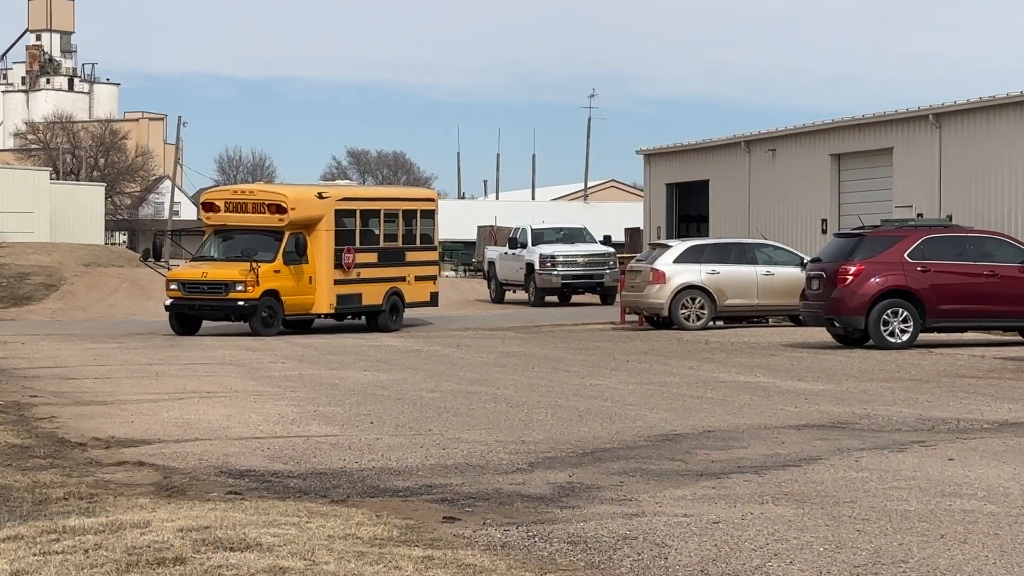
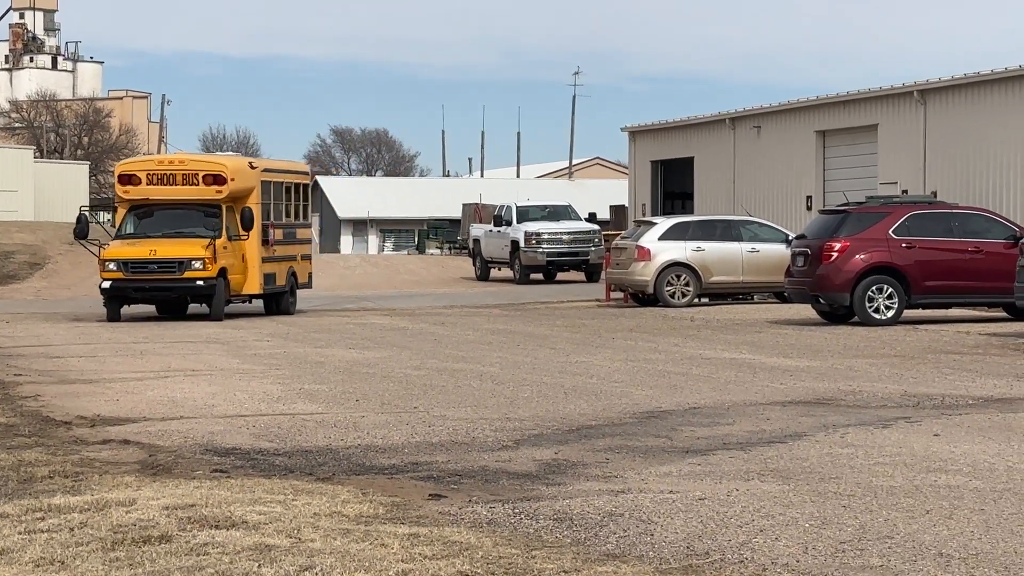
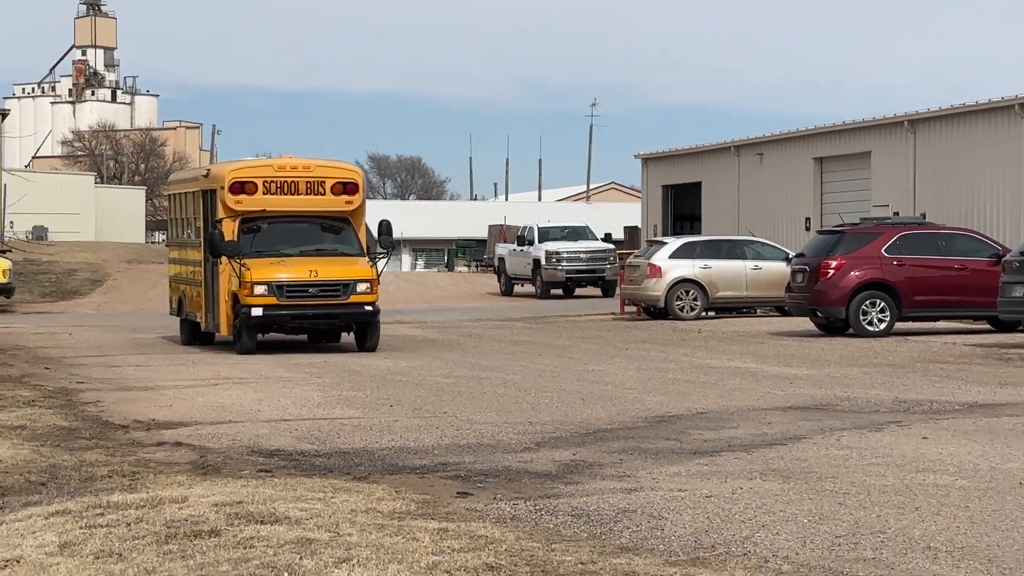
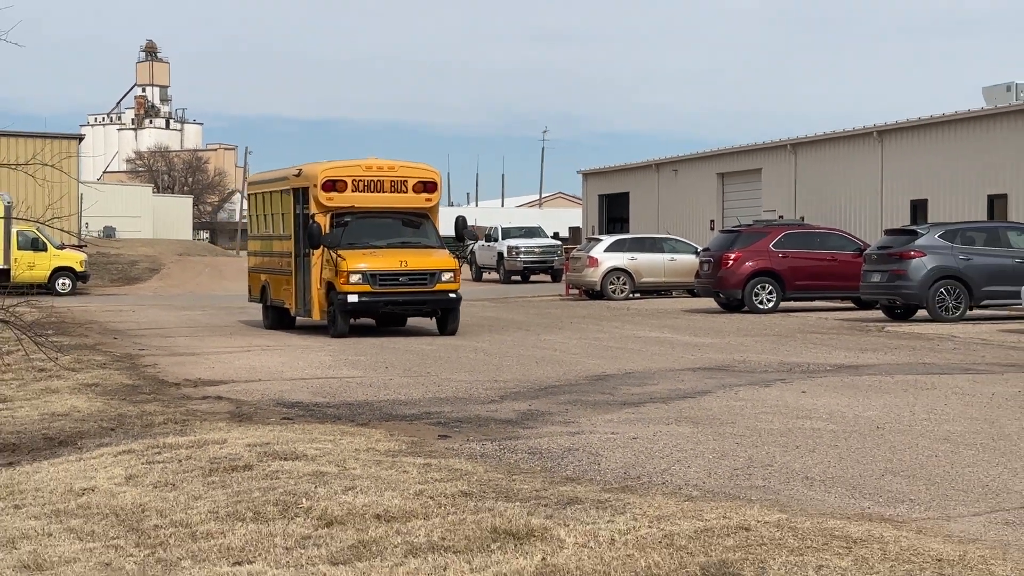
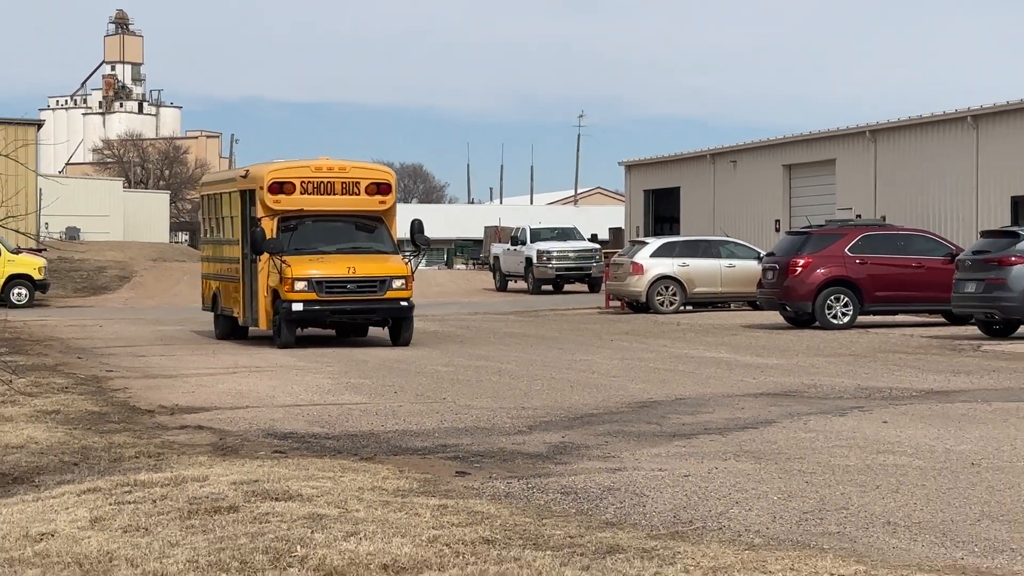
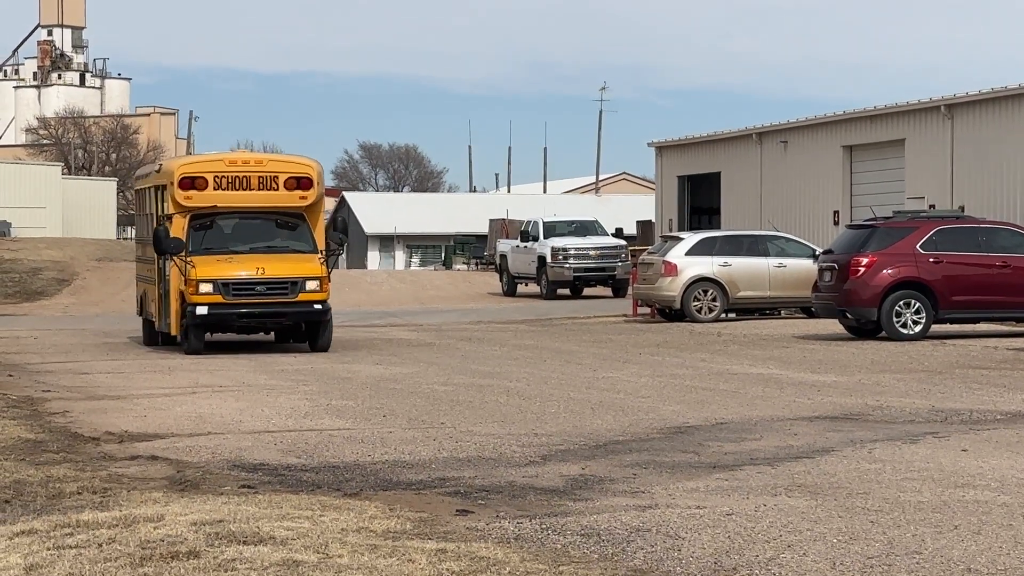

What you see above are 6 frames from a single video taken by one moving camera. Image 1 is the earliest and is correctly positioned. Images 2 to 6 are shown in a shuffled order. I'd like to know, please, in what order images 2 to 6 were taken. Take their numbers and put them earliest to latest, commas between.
2, 6, 3, 5, 4
